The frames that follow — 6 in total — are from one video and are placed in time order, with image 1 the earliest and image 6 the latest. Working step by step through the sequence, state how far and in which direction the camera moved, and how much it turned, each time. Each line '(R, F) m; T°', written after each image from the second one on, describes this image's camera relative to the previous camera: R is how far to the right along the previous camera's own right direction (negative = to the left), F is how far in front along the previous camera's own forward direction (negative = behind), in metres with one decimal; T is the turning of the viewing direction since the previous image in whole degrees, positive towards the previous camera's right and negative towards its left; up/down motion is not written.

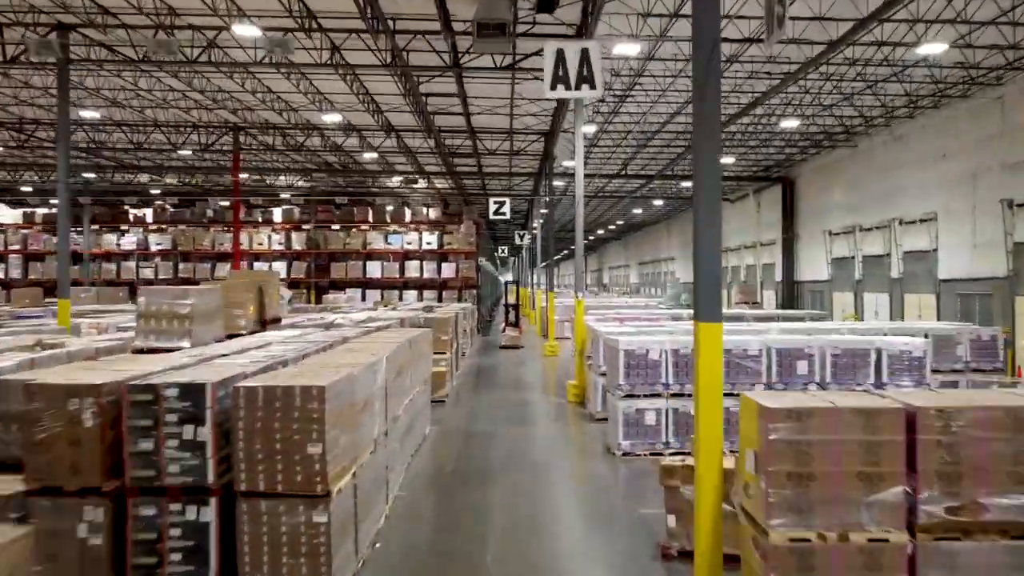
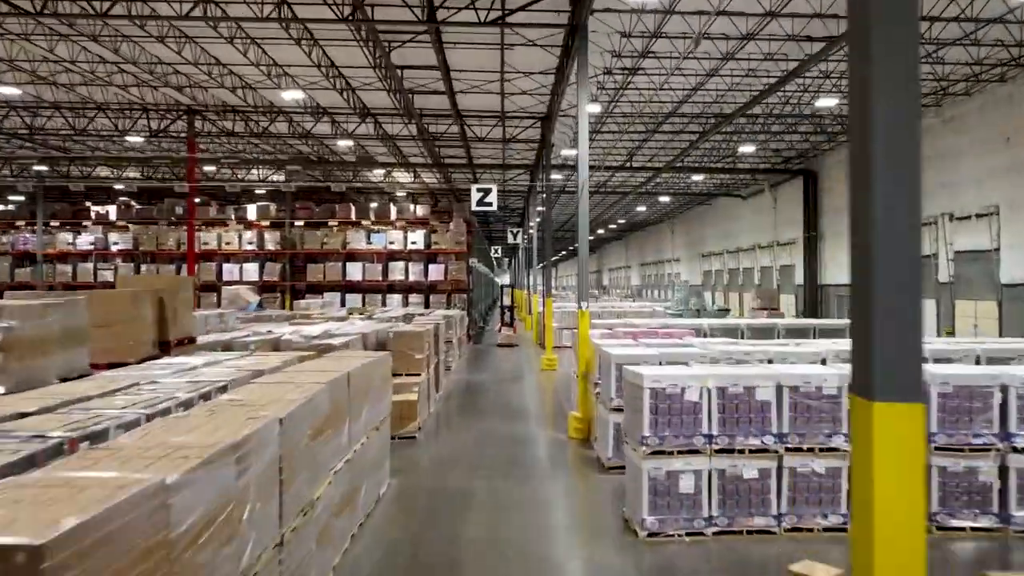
(+0.1, +2.3) m; 0°
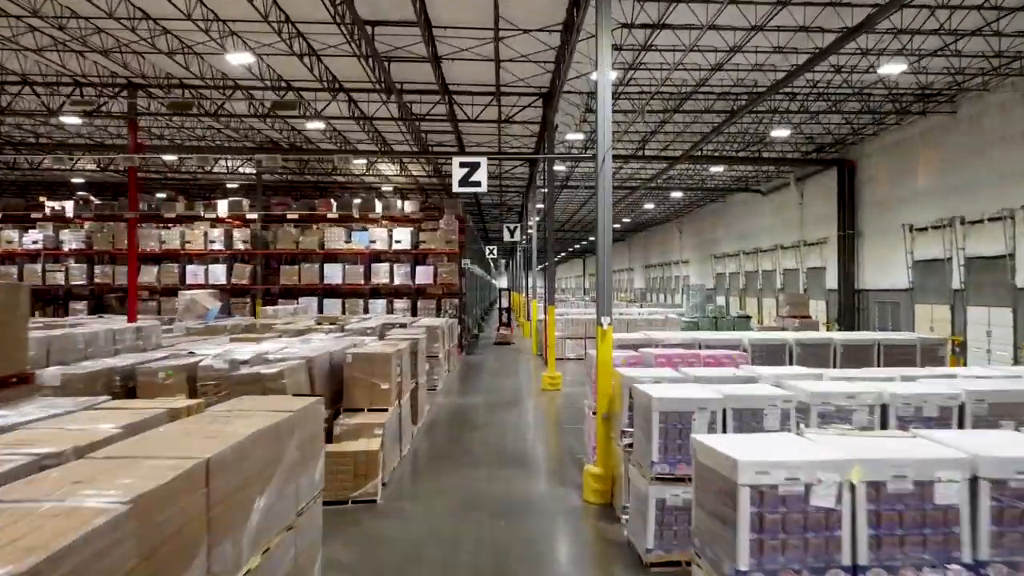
(0.0, +2.5) m; 0°
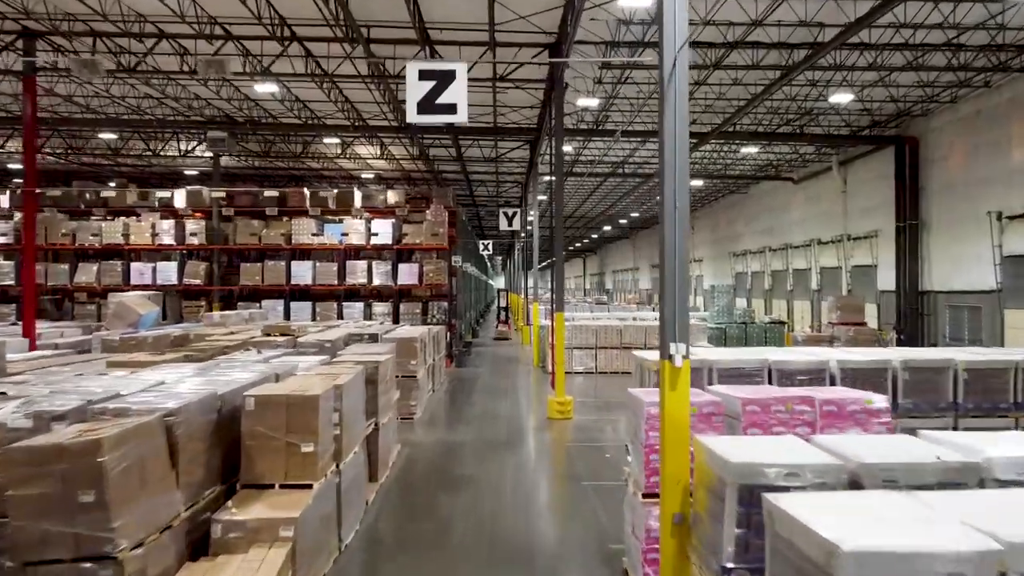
(0.0, +3.0) m; 0°
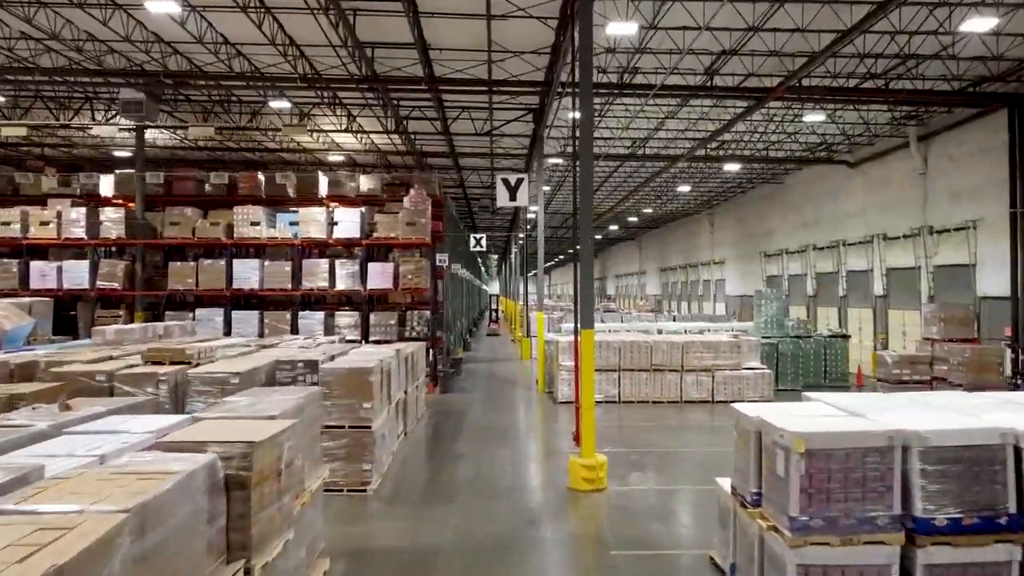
(-0.1, +3.8) m; 0°
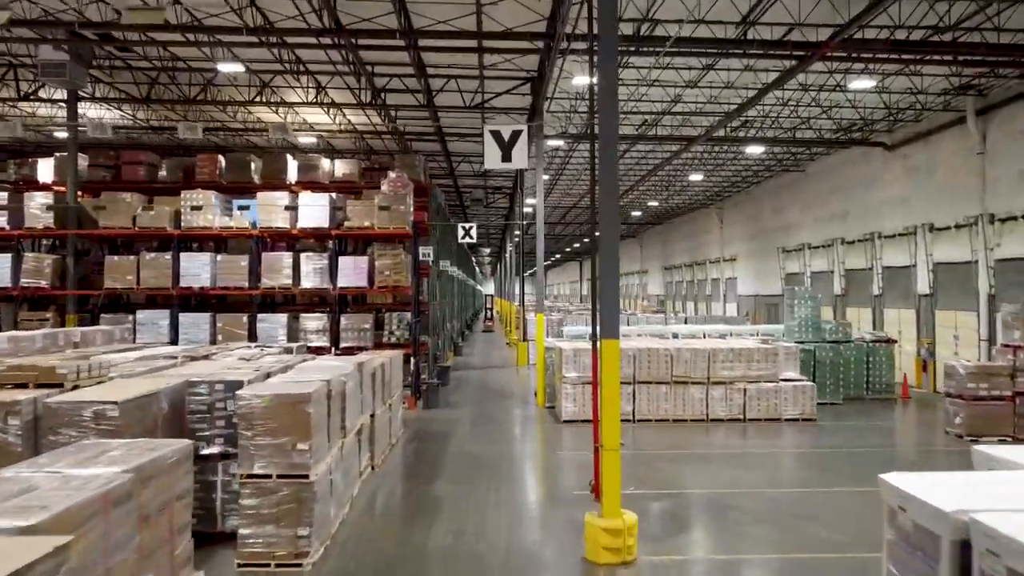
(0.0, +2.1) m; 0°
